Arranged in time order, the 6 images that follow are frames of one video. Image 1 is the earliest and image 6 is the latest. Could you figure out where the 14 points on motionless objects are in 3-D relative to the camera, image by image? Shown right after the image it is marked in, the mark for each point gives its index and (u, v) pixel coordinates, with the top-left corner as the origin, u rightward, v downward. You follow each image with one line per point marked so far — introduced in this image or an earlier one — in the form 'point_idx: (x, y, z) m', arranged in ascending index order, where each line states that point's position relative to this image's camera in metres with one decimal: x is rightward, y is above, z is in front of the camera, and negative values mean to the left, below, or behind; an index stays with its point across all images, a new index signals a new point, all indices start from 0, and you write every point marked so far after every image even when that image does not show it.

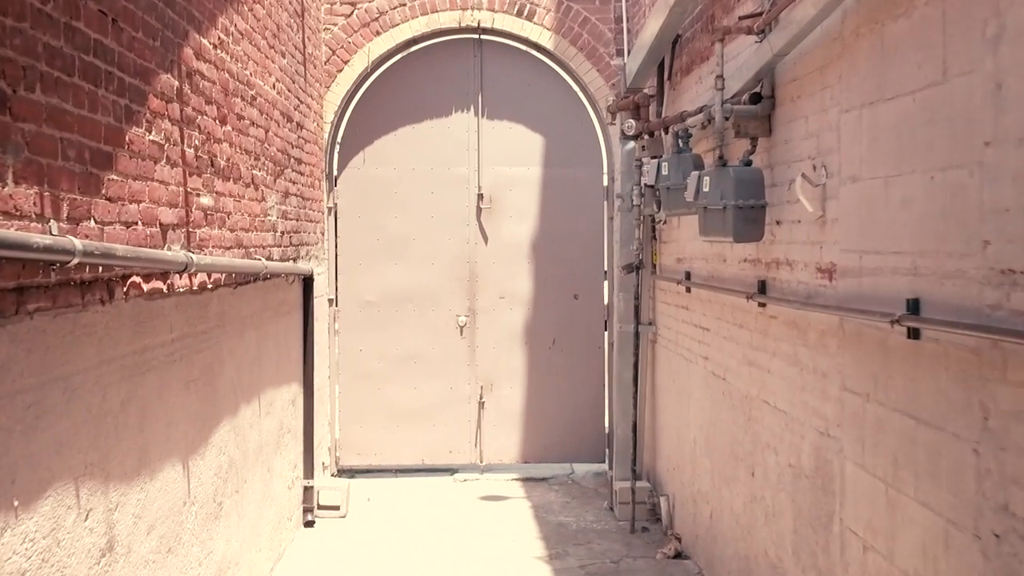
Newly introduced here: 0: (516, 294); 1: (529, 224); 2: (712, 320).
0: (0.0, 0.0, +6.1) m
1: (+0.1, +0.3, +6.0) m
2: (+0.7, -0.1, +4.0) m
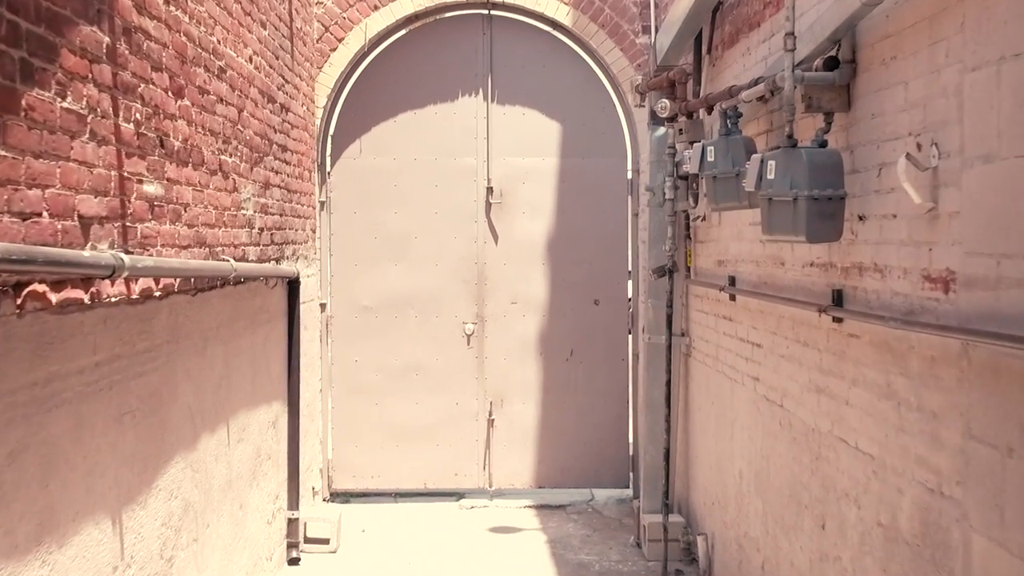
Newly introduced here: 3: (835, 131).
0: (+0.1, -0.1, +5.4) m
1: (+0.1, +0.3, +5.4) m
2: (+0.7, -0.1, +3.4) m
3: (+0.7, +0.3, +2.7) m
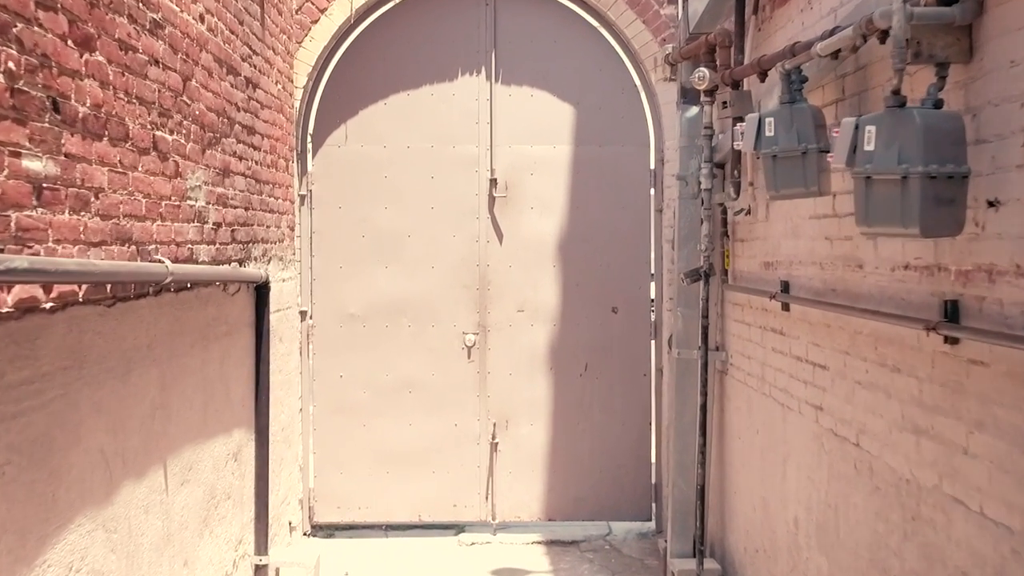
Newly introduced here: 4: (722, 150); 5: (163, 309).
0: (+0.1, -0.1, +4.8) m
1: (+0.2, +0.3, +4.8) m
2: (+0.7, -0.2, +2.7) m
3: (+0.7, +0.3, +2.0) m
4: (+0.6, +0.4, +3.6) m
5: (-0.8, 0.0, +2.7) m
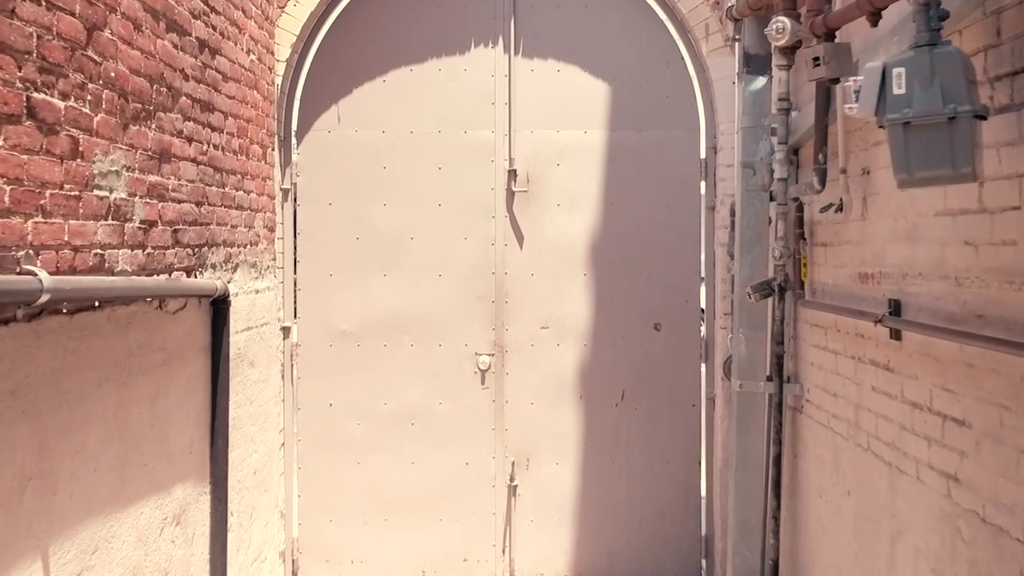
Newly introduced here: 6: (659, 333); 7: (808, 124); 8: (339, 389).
0: (+0.2, -0.1, +4.0) m
1: (+0.2, +0.2, +4.0) m
2: (+0.7, -0.2, +1.9) m
3: (+0.7, +0.3, +1.2) m
4: (+0.7, +0.4, +2.8) m
5: (-0.8, -0.1, +2.0) m
6: (+0.5, -0.1, +4.0) m
7: (+0.7, +0.4, +2.7) m
8: (-0.6, -0.3, +4.0) m
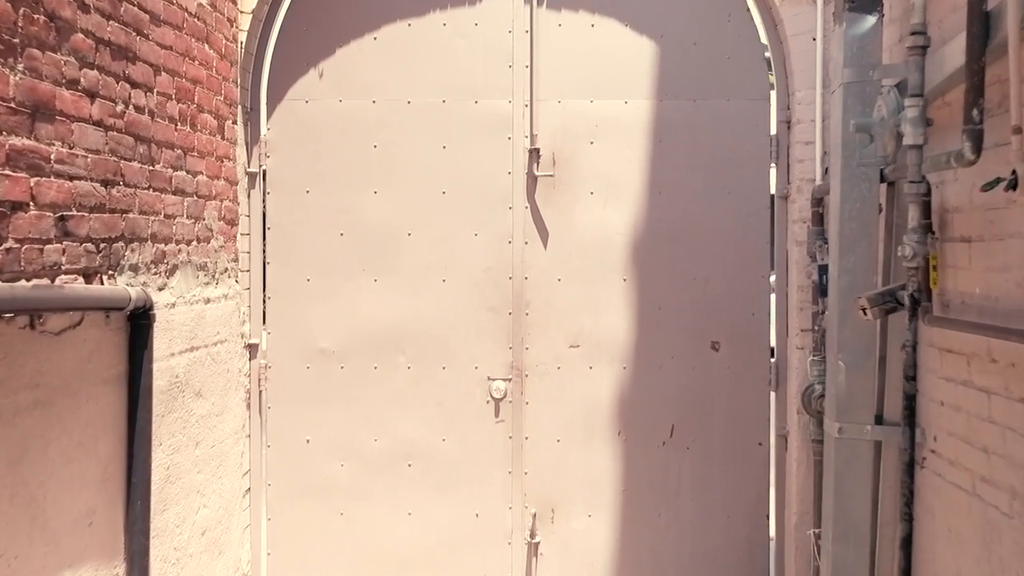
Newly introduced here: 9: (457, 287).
0: (+0.2, -0.1, +3.2) m
1: (+0.3, +0.2, +3.2) m
2: (+0.7, -0.2, +1.1) m
3: (+0.7, +0.3, +0.4) m
4: (+0.7, +0.3, +2.0) m
5: (-0.7, -0.1, +1.2) m
6: (+0.5, -0.2, +3.2) m
7: (+0.7, +0.3, +1.9) m
8: (-0.5, -0.4, +3.2) m
9: (-0.1, 0.0, +3.2) m
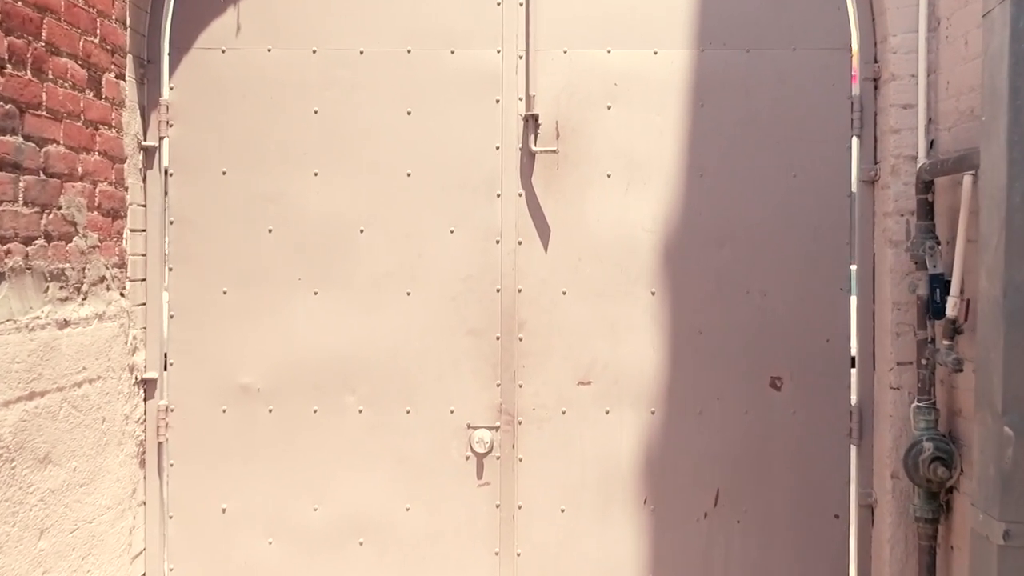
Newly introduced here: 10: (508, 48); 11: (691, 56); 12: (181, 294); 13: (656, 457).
0: (+0.2, -0.2, +2.4) m
1: (+0.3, +0.2, +2.4) m
2: (+0.7, -0.2, +0.3) m
3: (+0.7, +0.2, -0.4) m
4: (+0.7, +0.3, +1.2) m
5: (-0.7, -0.1, +0.4) m
6: (+0.5, -0.2, +2.4) m
7: (+0.7, +0.3, +1.1) m
8: (-0.5, -0.4, +2.4) m
9: (-0.2, 0.0, +2.4) m
10: (0.0, +0.5, +2.4) m
11: (+0.3, +0.4, +2.4) m
12: (-0.6, 0.0, +2.4) m
13: (+0.3, -0.3, +2.4) m
